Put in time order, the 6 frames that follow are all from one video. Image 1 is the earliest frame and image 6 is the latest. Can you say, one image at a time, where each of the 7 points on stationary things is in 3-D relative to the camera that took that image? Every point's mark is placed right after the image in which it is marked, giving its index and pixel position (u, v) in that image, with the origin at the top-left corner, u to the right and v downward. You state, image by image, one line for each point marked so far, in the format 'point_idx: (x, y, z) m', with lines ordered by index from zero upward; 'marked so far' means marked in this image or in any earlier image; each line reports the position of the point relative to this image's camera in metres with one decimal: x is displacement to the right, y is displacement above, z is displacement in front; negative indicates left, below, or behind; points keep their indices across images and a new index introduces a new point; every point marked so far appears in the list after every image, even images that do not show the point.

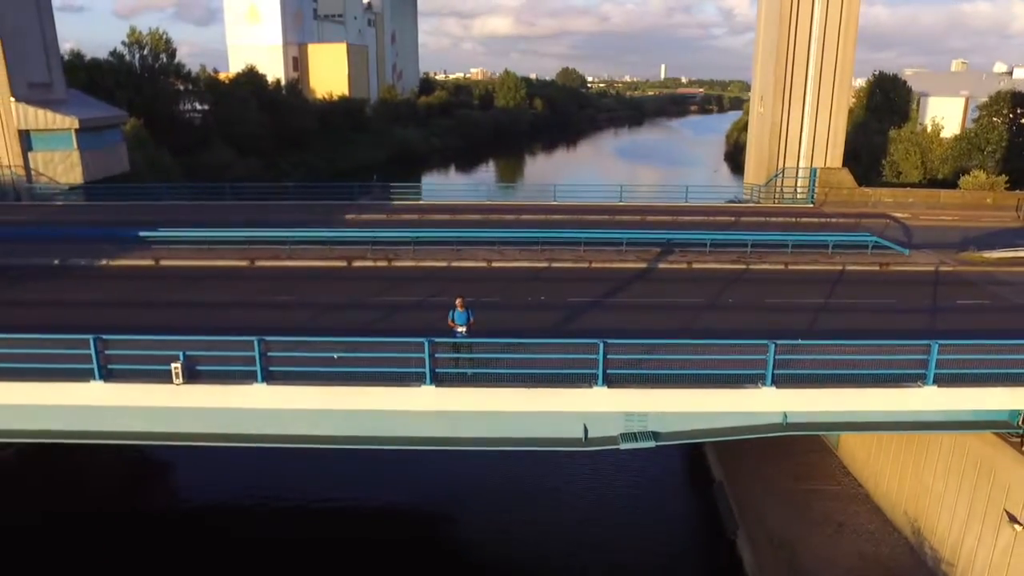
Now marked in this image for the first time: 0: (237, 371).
0: (-3.4, -1.0, +9.0) m
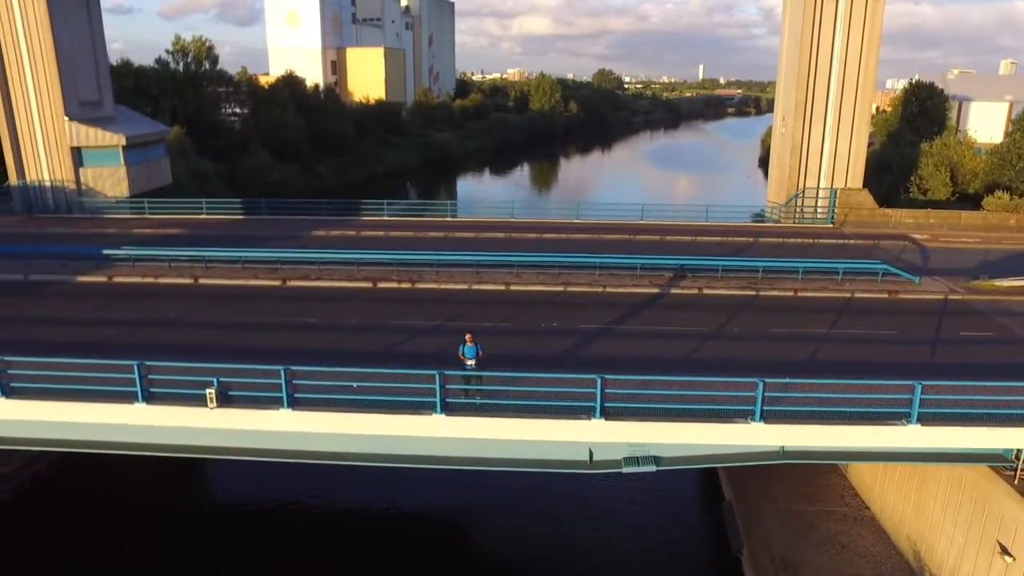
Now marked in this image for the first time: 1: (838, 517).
0: (-3.4, -1.5, +9.8) m
1: (+6.8, -4.7, +14.9) m
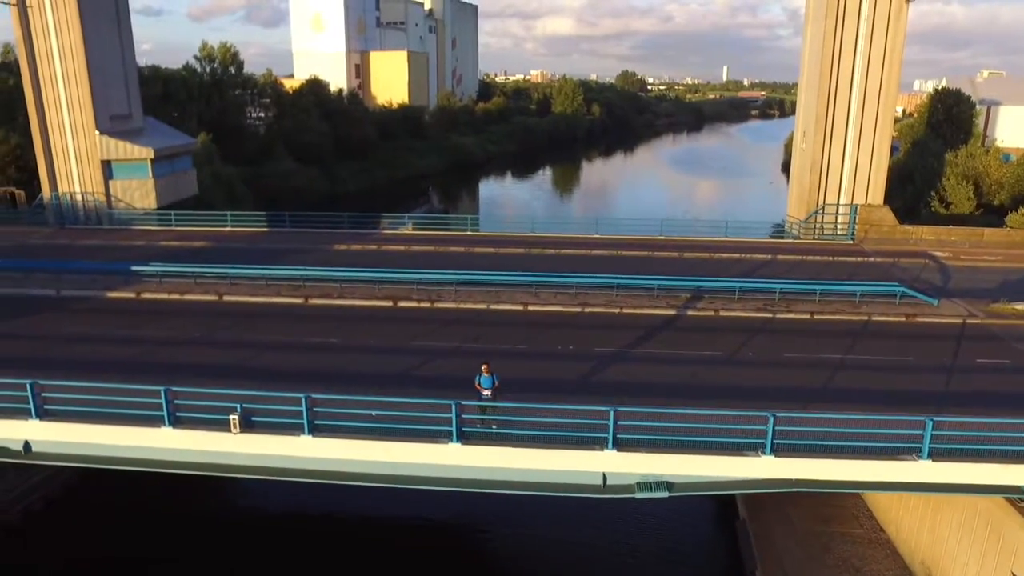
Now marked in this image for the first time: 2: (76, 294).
0: (-3.2, -1.9, +10.1) m
1: (+7.1, -5.2, +14.9) m
2: (-10.7, -0.1, +17.5) m
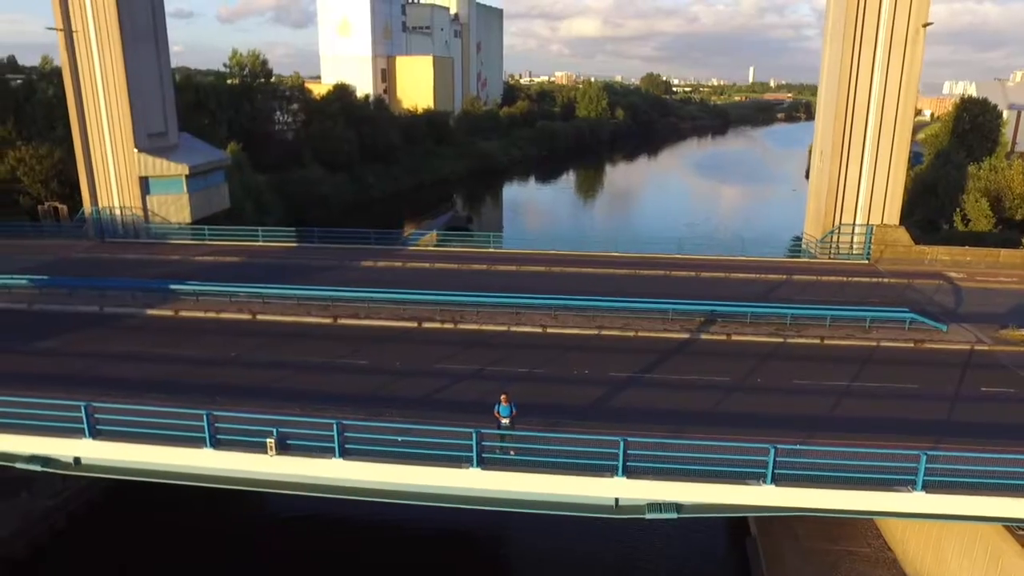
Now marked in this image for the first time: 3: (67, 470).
0: (-2.9, -2.4, +10.8) m
1: (+7.5, -5.8, +15.3) m
2: (-10.2, -0.6, +18.5) m
3: (-7.4, -3.0, +11.9) m
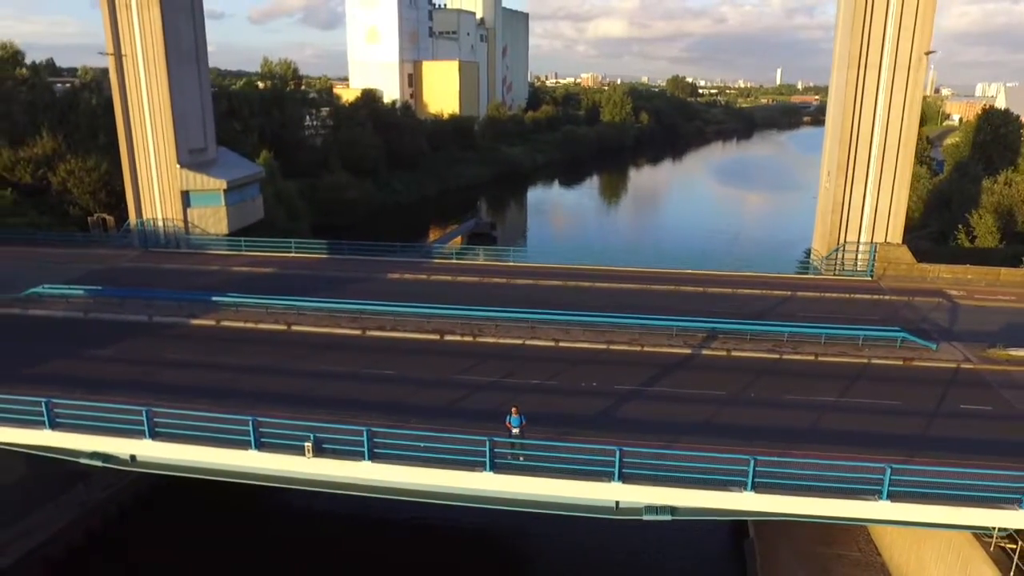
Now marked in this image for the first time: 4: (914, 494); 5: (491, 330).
0: (-2.8, -2.7, +12.2) m
1: (+7.7, -6.2, +16.3) m
2: (-9.7, -0.9, +20.1) m
3: (-7.2, -3.3, +13.4) m
4: (+6.1, -3.1, +10.8) m
5: (-0.6, -1.1, +18.5) m
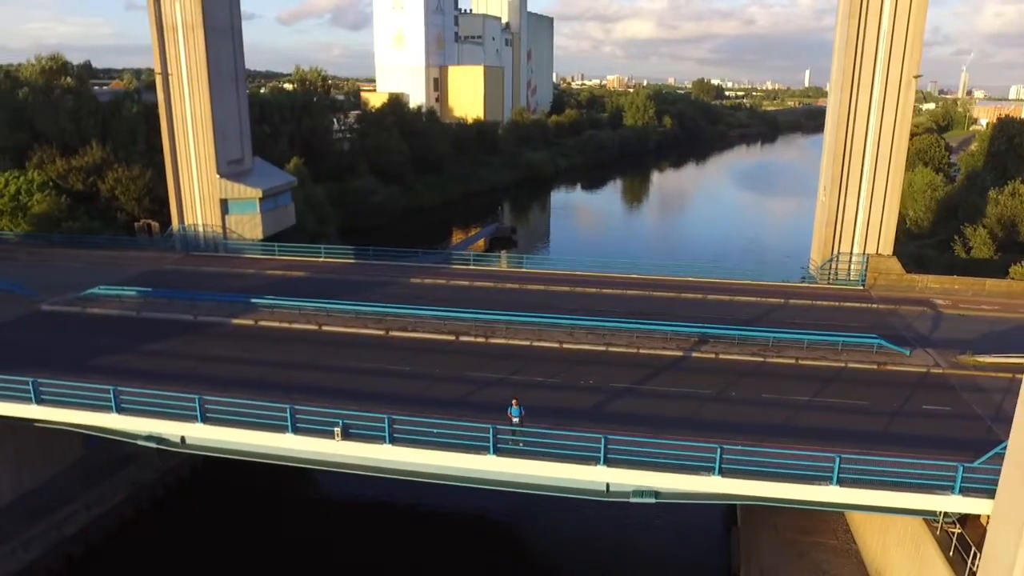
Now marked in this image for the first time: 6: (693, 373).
0: (-2.7, -2.9, +14.1) m
1: (+7.9, -6.5, +17.8) m
2: (-9.4, -1.0, +22.2) m
3: (-7.1, -3.4, +15.4) m
4: (+6.1, -3.3, +12.4) m
5: (-0.3, -1.2, +20.3) m
6: (+4.4, -2.1, +17.4) m
